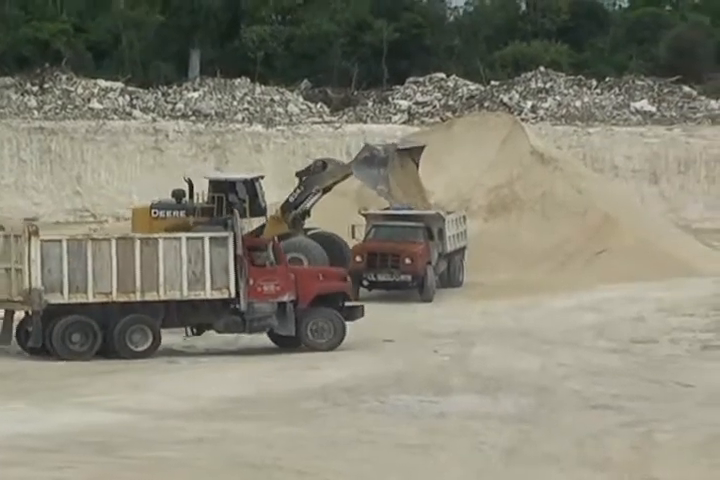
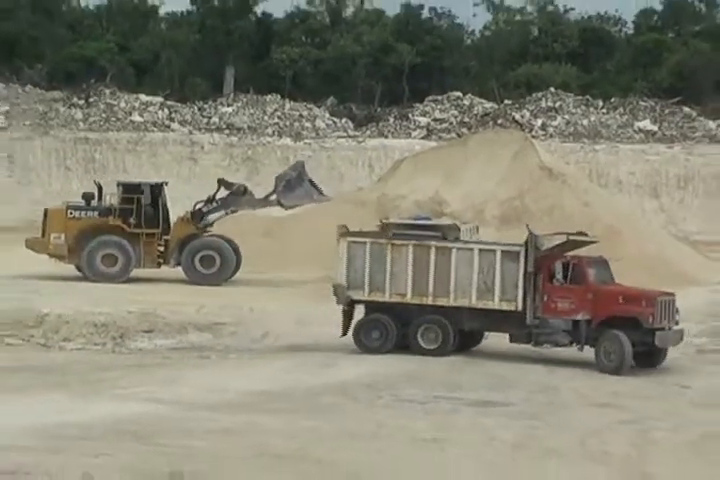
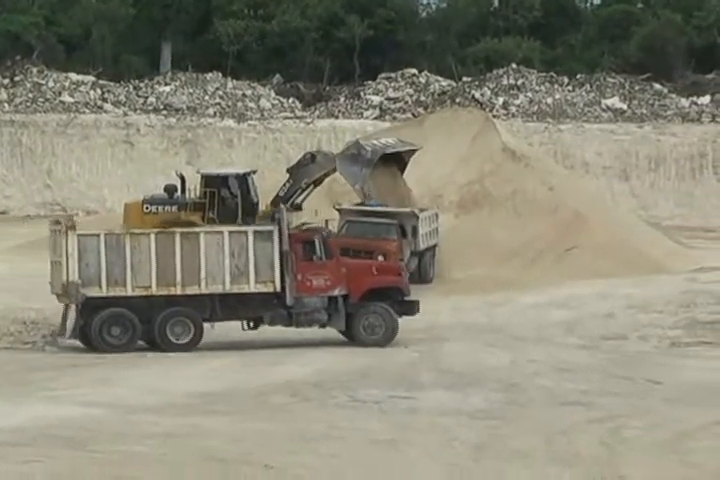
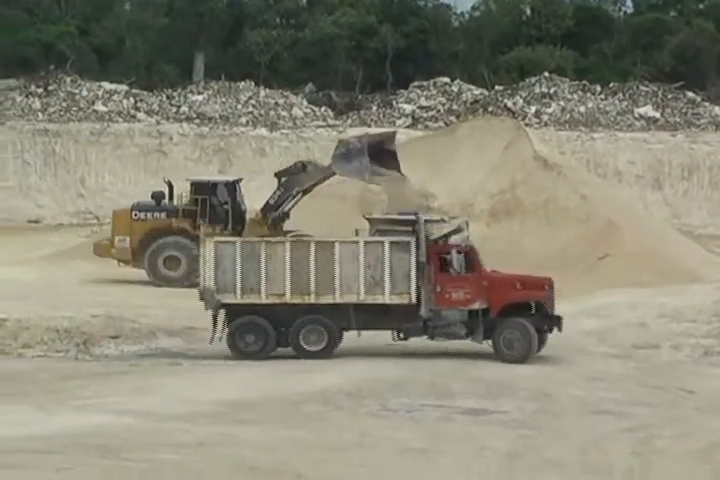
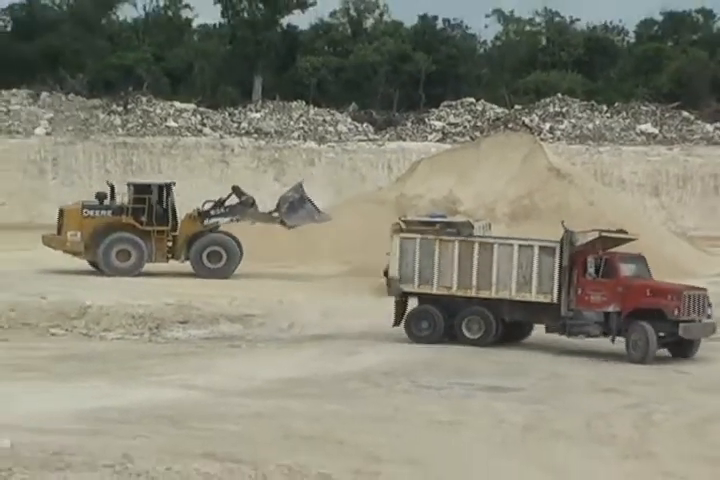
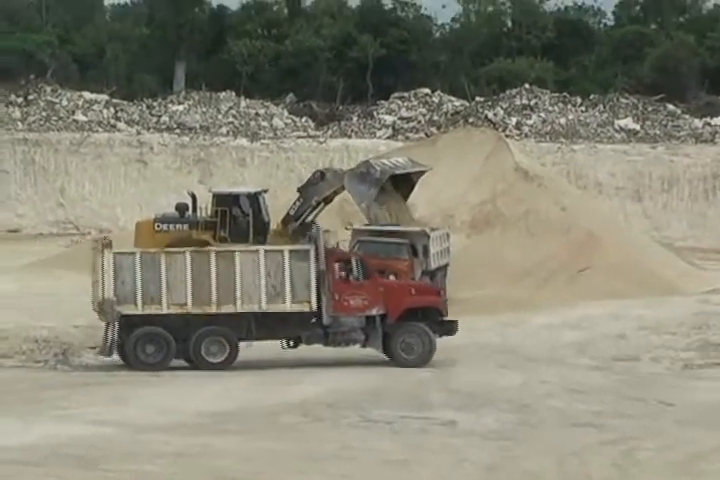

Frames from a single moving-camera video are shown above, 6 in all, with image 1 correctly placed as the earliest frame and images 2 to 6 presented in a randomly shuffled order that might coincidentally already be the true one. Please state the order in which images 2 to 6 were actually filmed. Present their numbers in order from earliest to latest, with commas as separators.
3, 6, 4, 2, 5
